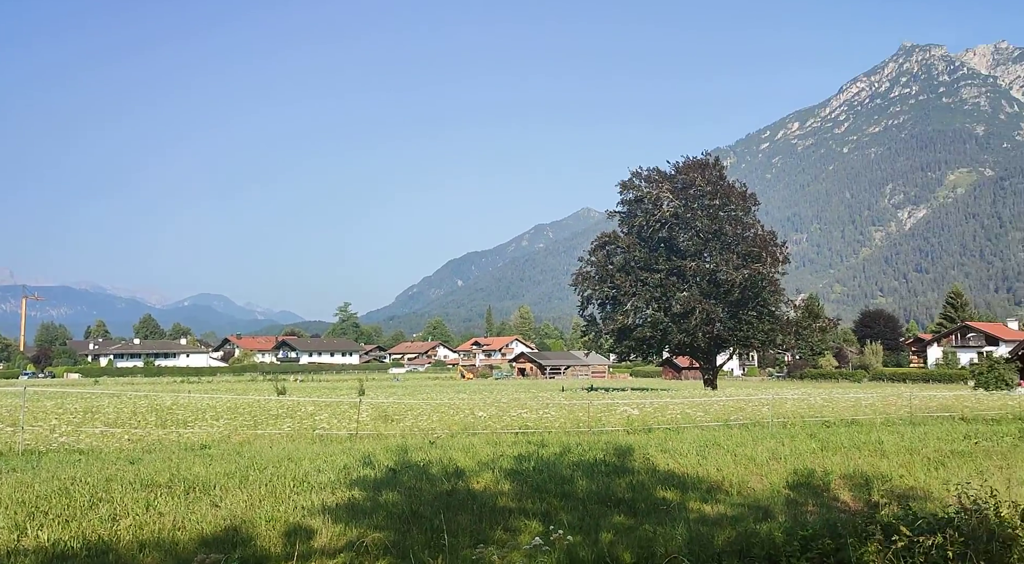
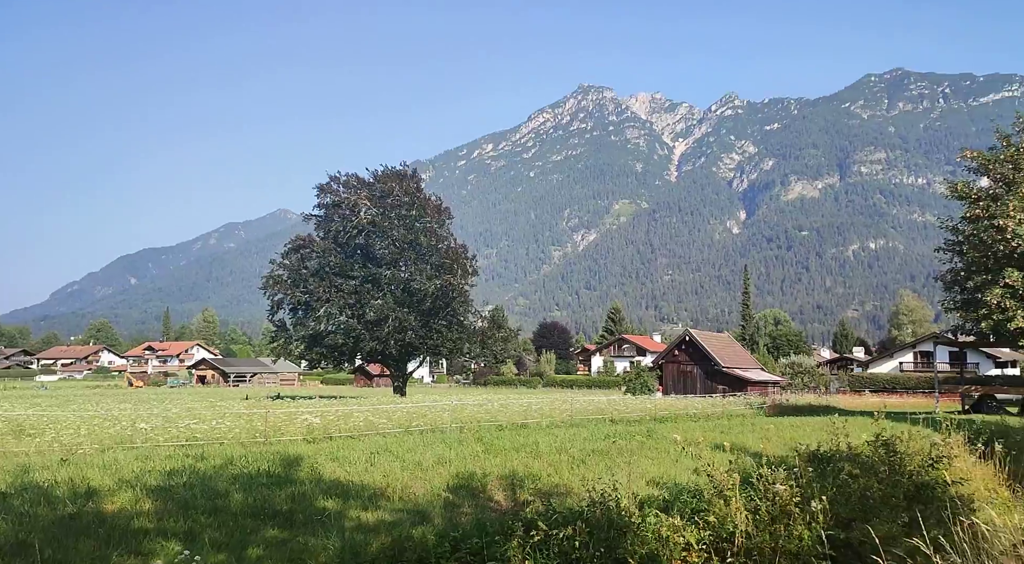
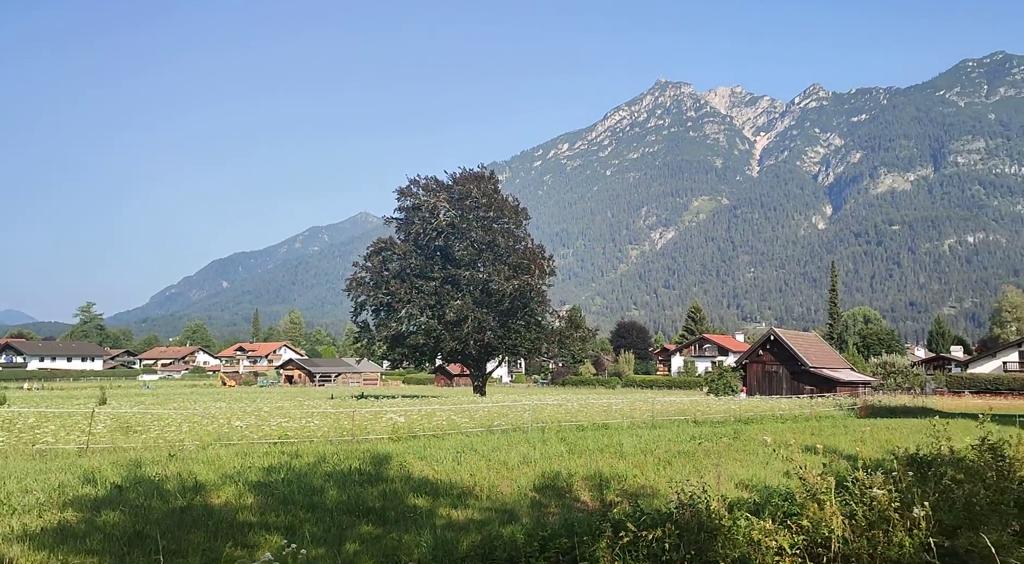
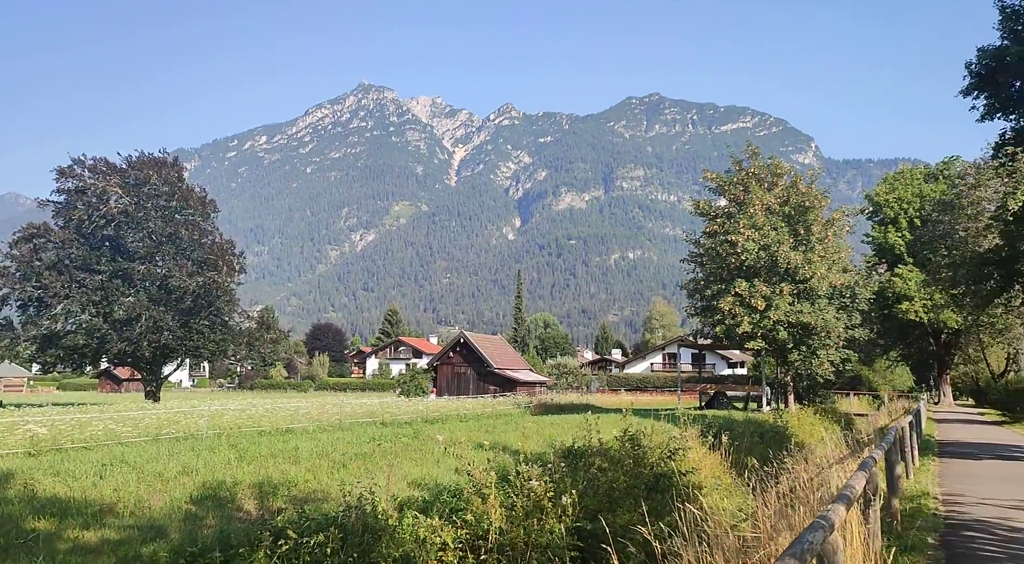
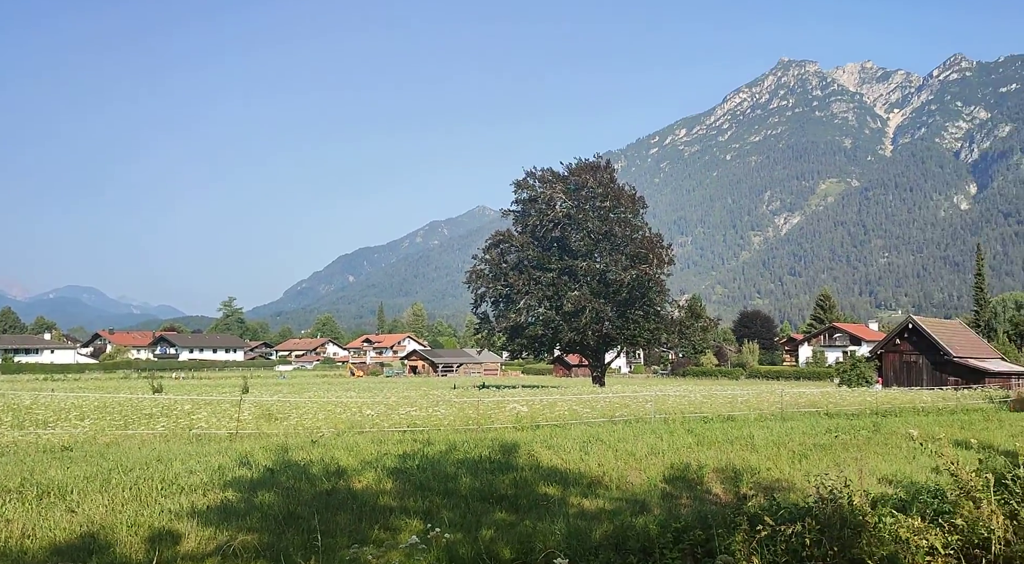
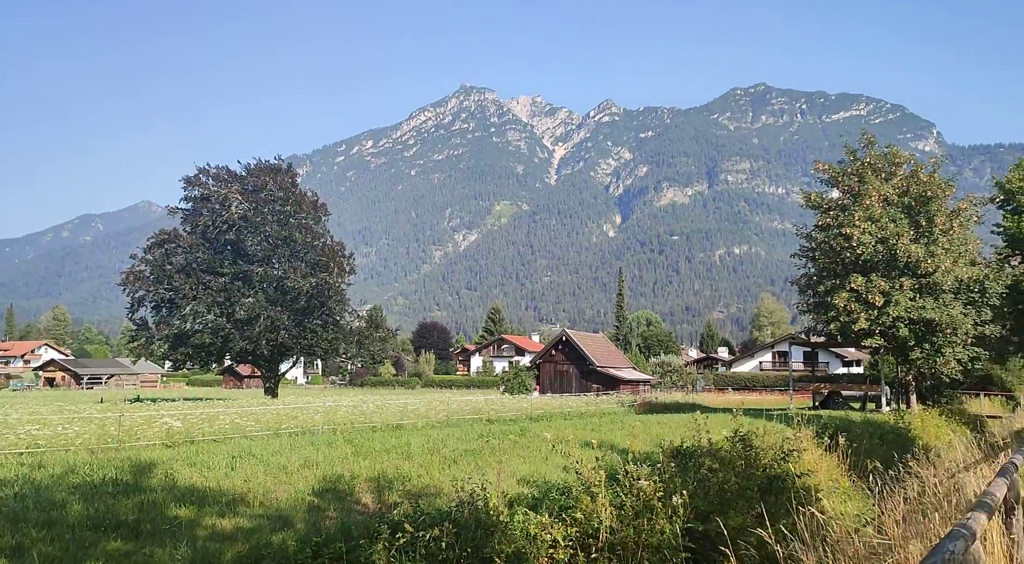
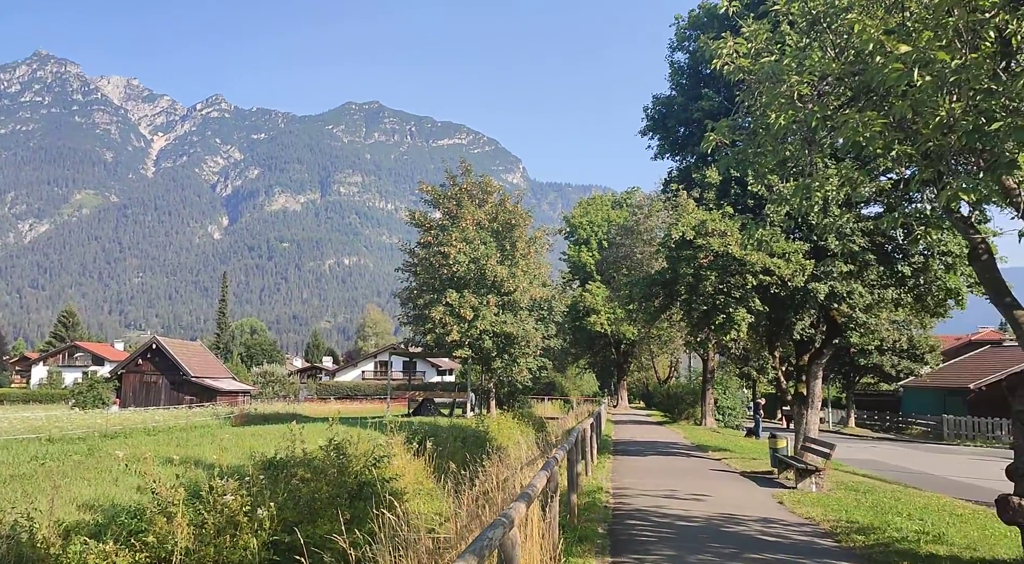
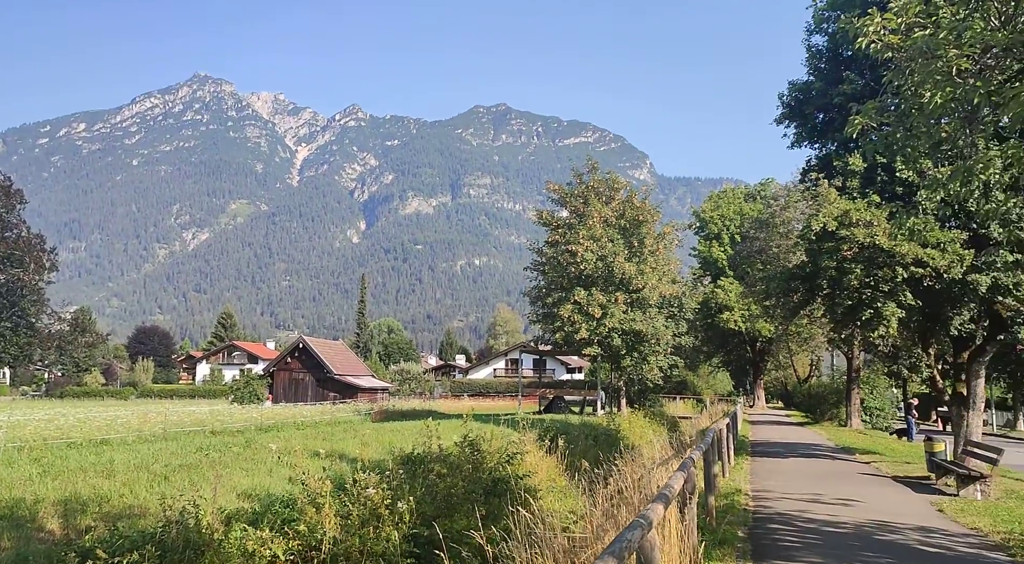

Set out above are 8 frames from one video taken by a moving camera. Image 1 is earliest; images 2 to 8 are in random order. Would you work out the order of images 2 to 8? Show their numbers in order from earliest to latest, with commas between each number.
5, 3, 2, 6, 4, 8, 7
